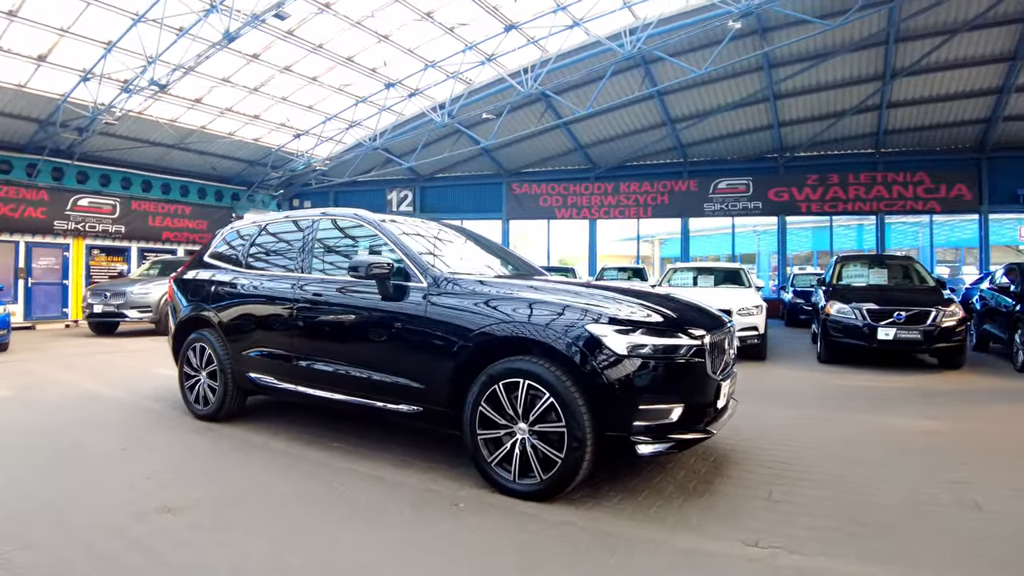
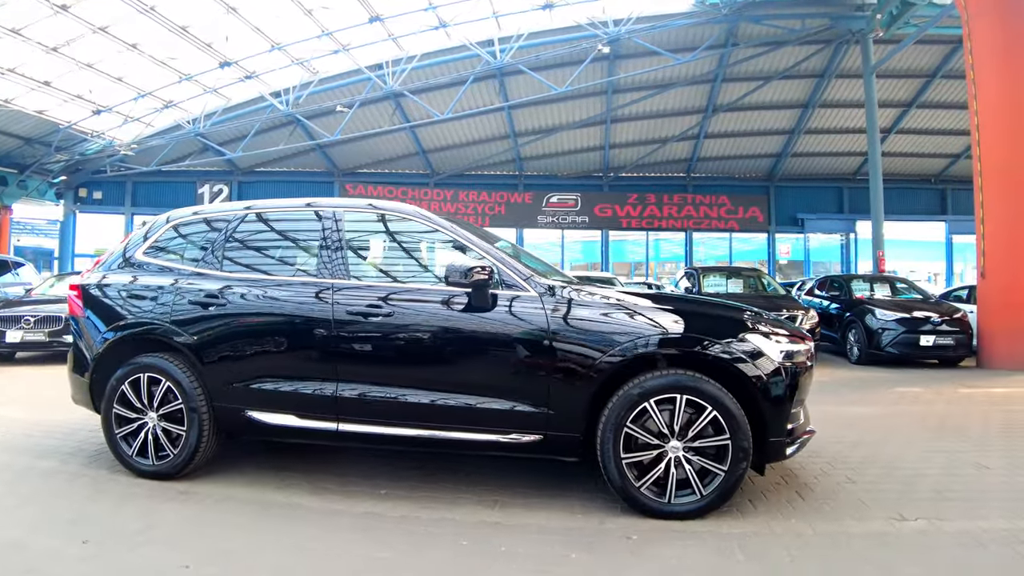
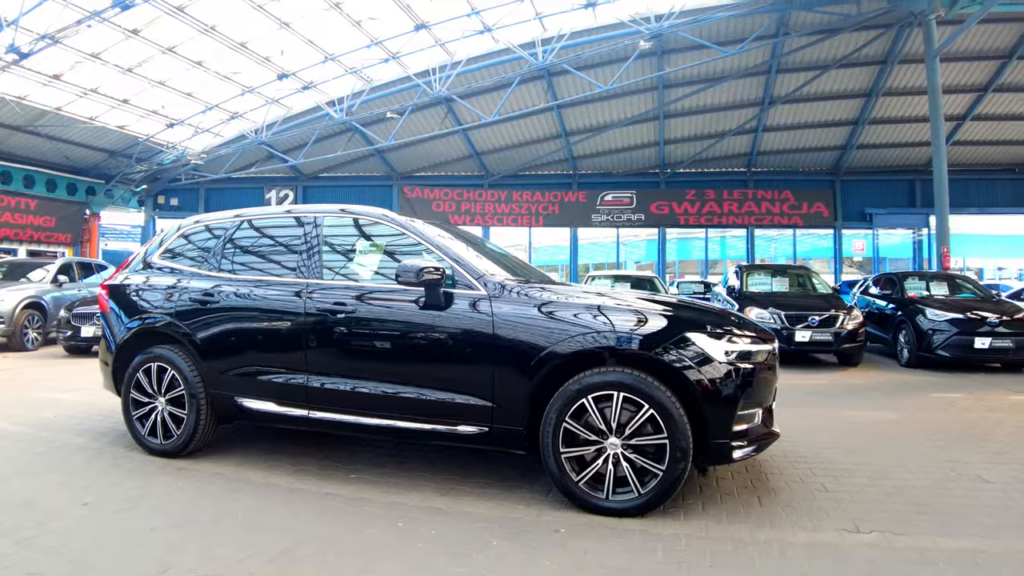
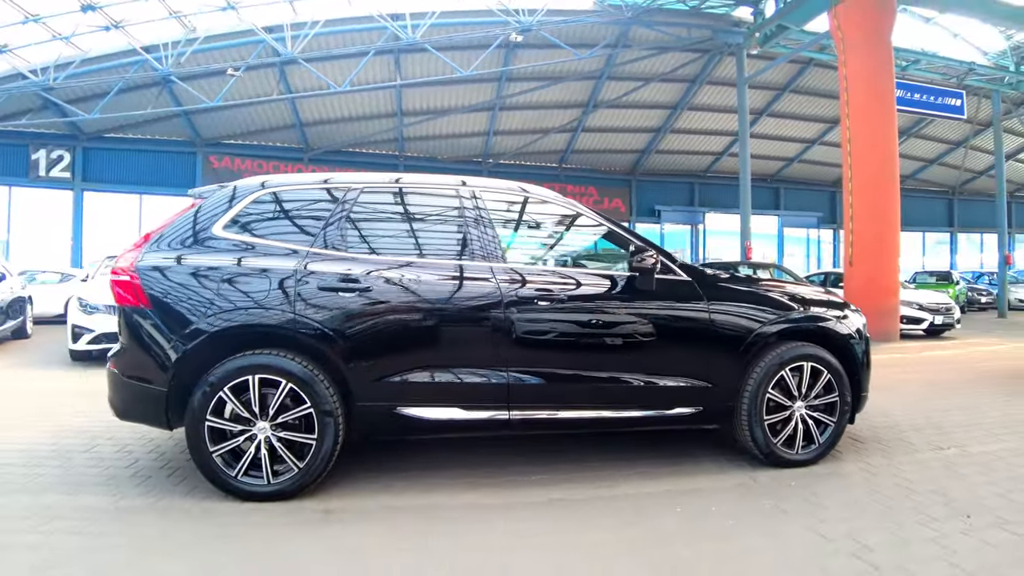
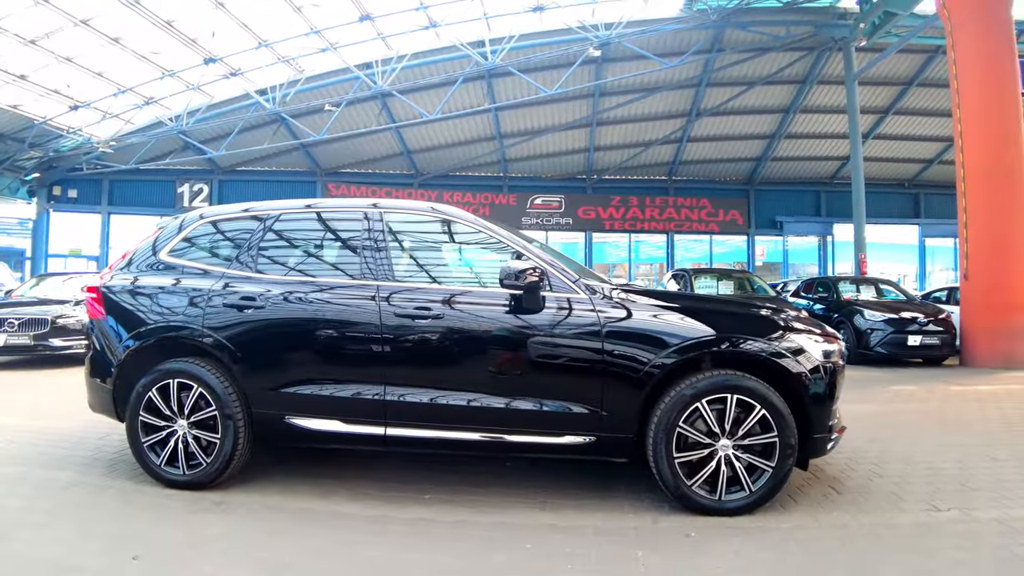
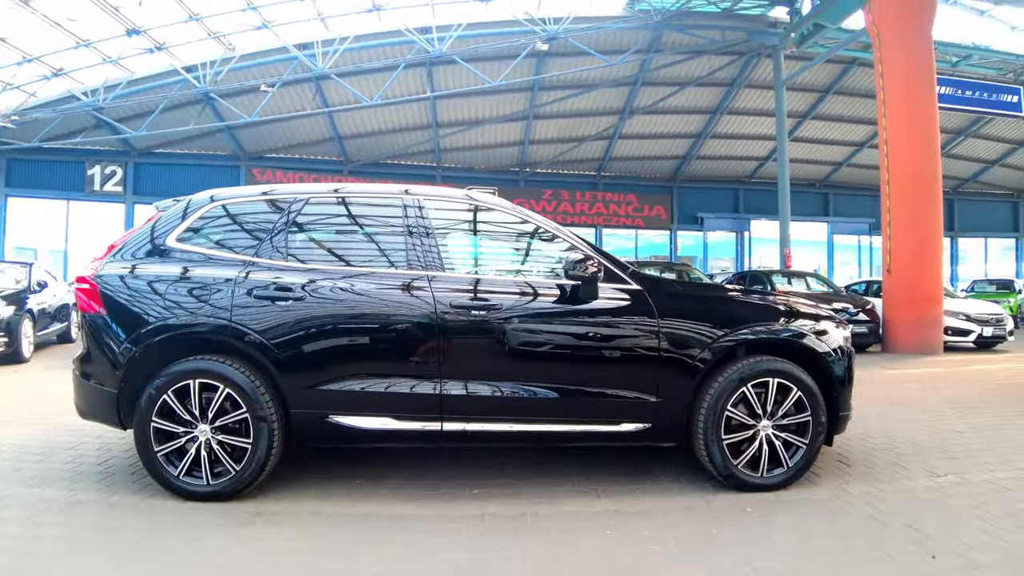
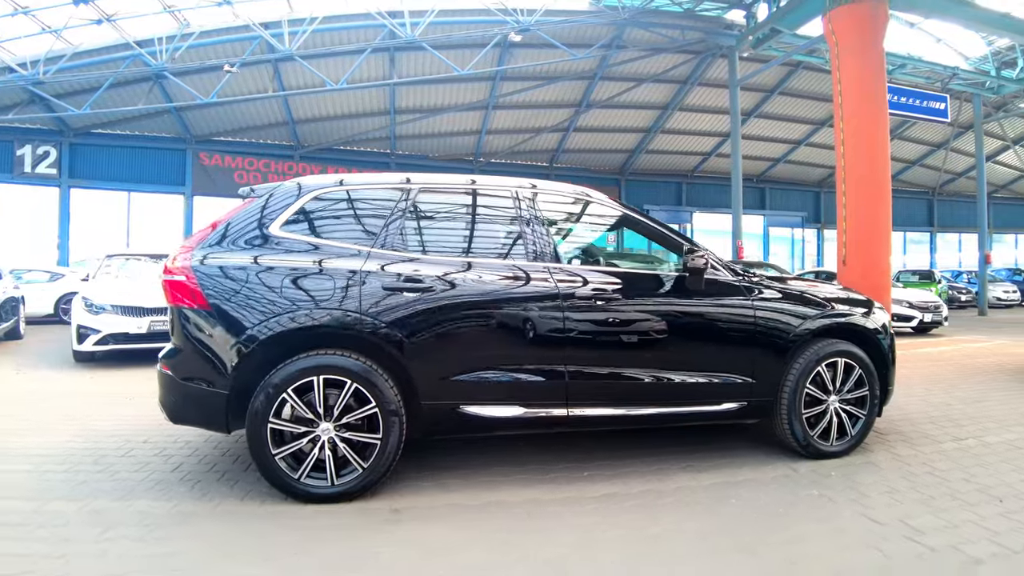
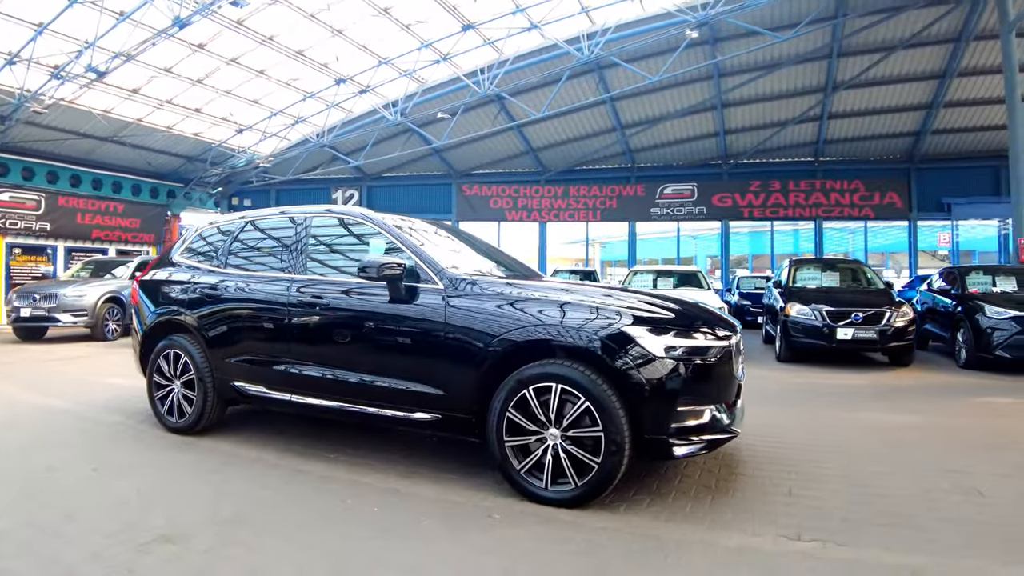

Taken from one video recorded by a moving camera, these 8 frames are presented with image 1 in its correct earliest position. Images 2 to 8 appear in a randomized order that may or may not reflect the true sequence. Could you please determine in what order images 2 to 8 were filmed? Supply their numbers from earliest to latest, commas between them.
8, 3, 2, 5, 6, 4, 7
